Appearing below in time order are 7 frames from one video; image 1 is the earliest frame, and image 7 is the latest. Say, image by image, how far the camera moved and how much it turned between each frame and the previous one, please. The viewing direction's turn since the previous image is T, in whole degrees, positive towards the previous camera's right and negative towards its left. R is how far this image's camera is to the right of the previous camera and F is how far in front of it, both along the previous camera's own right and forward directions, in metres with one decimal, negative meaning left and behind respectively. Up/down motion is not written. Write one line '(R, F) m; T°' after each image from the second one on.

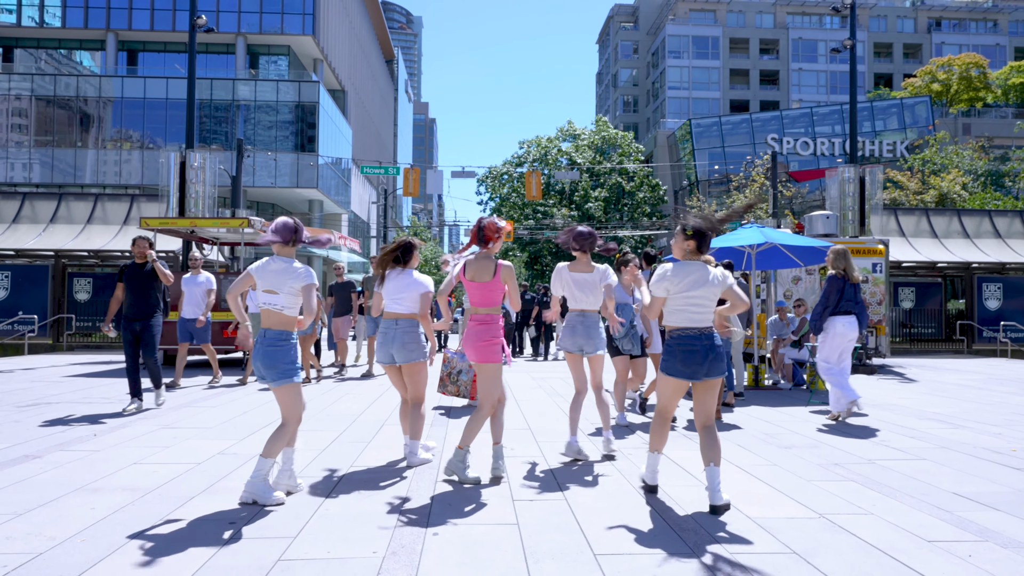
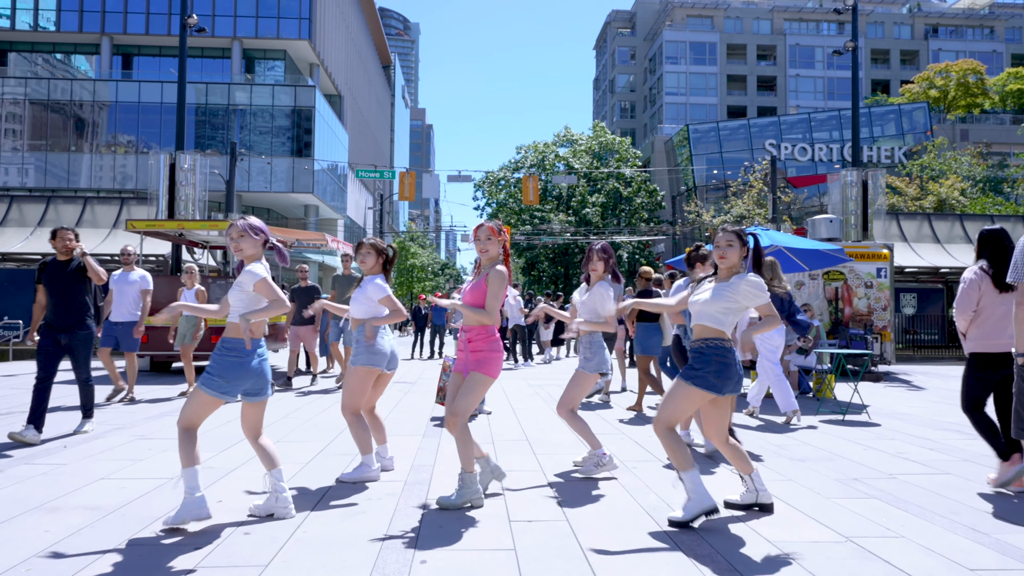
(0.0, +0.3) m; 0°
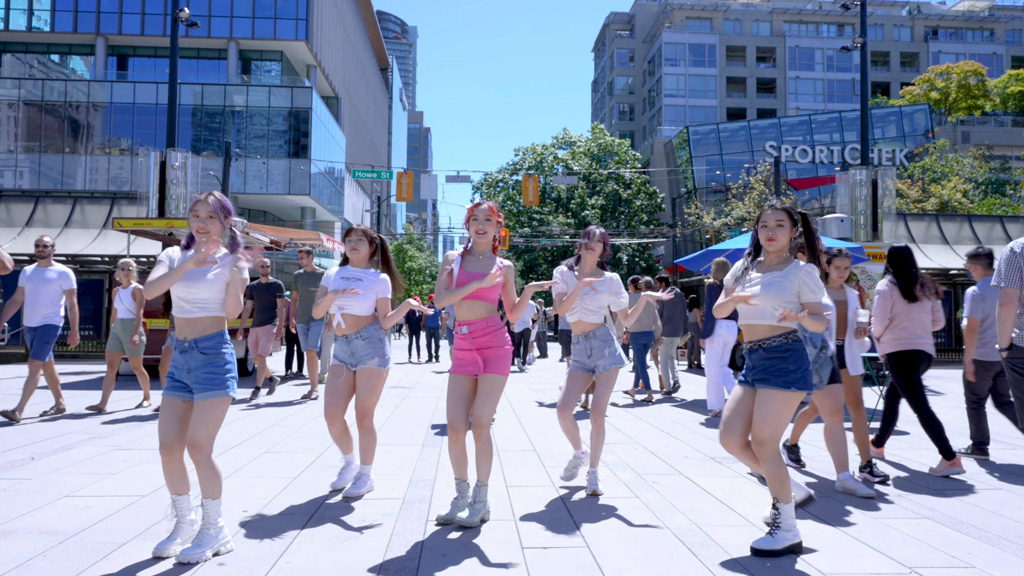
(-0.1, +0.4) m; 0°
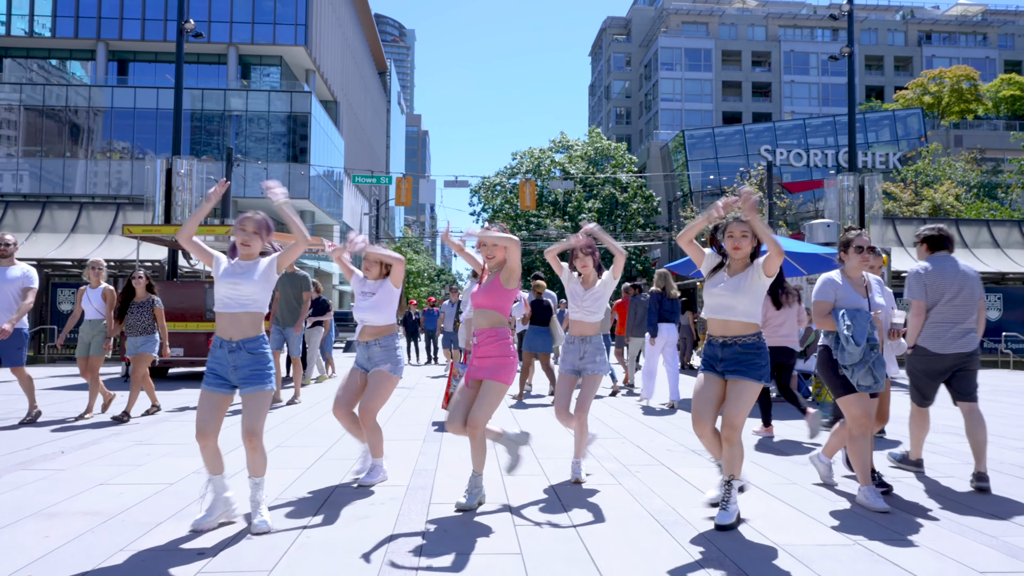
(0.0, -0.4) m; 0°
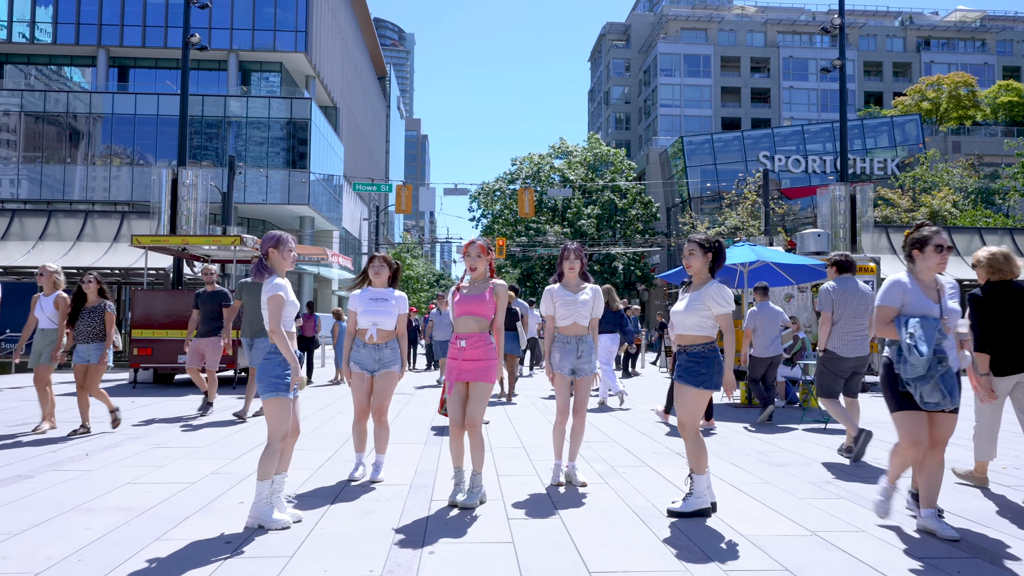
(+0.1, -0.1) m; 0°
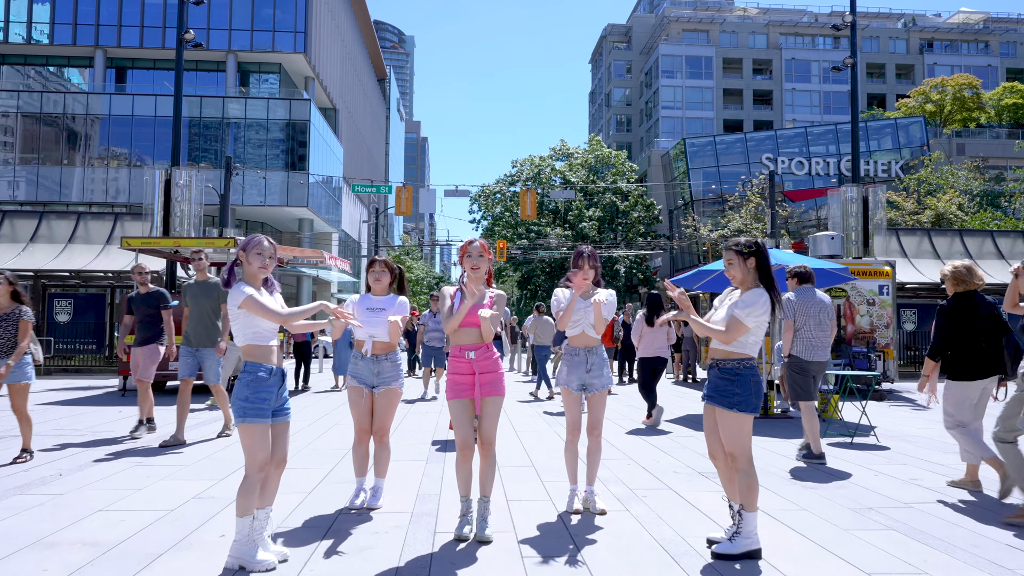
(-0.1, +0.5) m; 0°
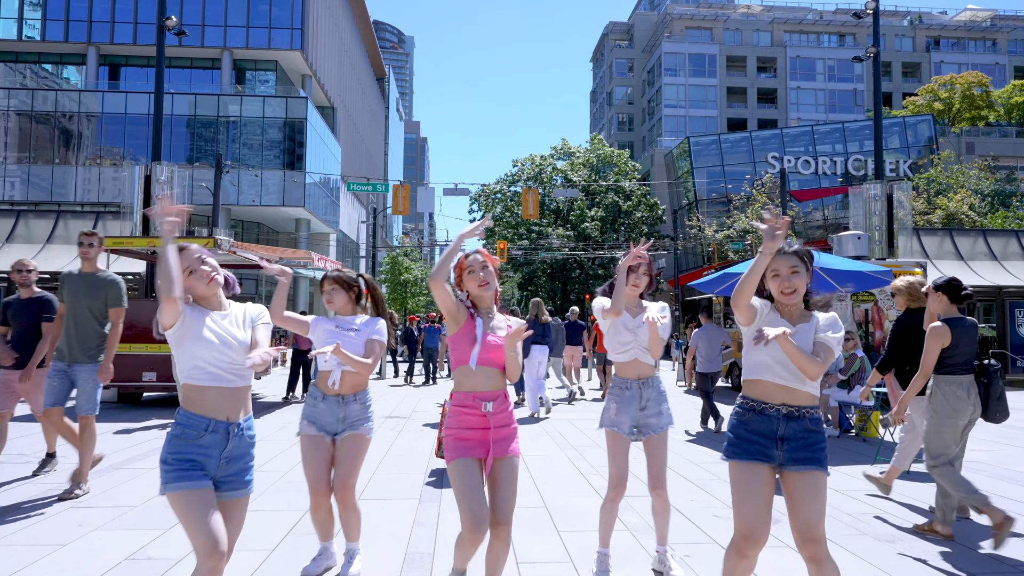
(-0.1, +0.9) m; 0°
